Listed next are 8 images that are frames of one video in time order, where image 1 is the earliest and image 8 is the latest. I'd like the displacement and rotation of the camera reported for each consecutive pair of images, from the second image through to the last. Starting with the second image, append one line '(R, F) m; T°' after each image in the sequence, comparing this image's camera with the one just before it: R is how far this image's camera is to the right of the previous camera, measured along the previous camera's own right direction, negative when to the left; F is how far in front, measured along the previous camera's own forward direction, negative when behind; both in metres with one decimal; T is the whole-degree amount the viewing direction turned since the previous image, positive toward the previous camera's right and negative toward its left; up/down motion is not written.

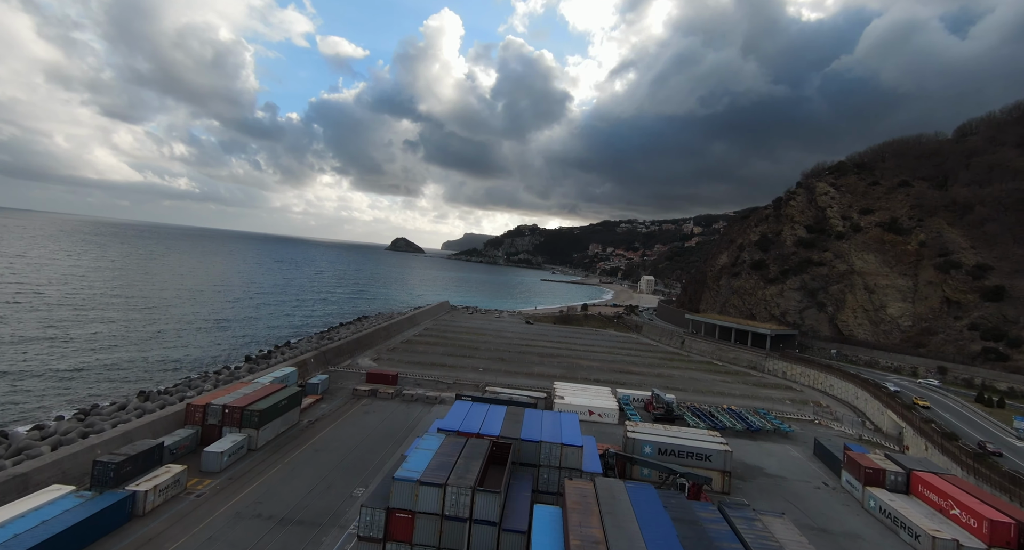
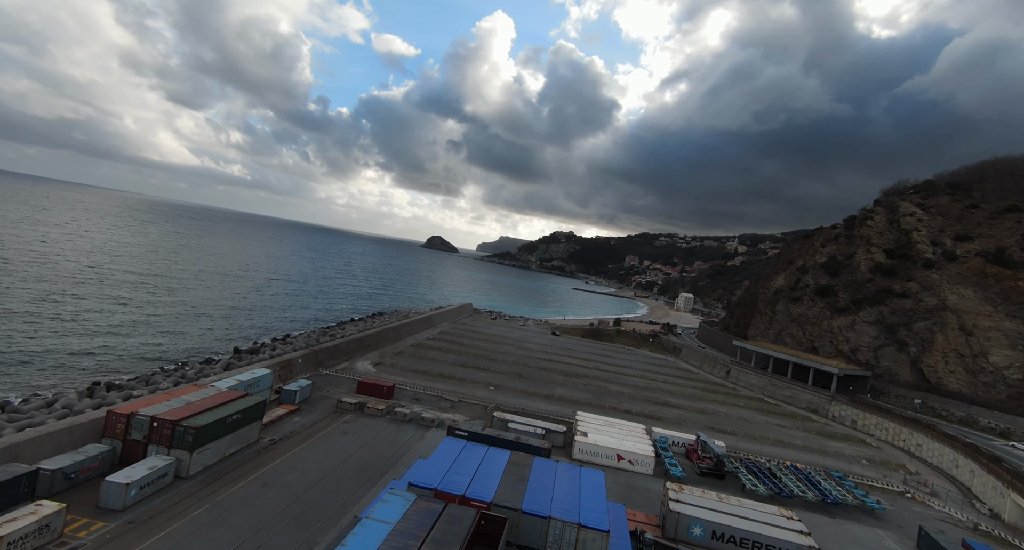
(+0.5, +5.0) m; -4°
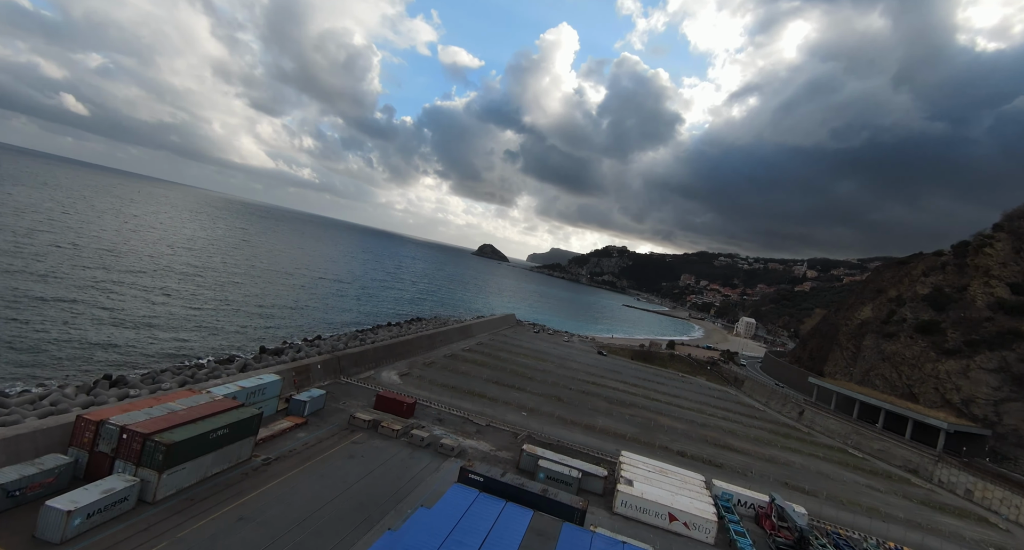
(+0.4, +3.3) m; -6°
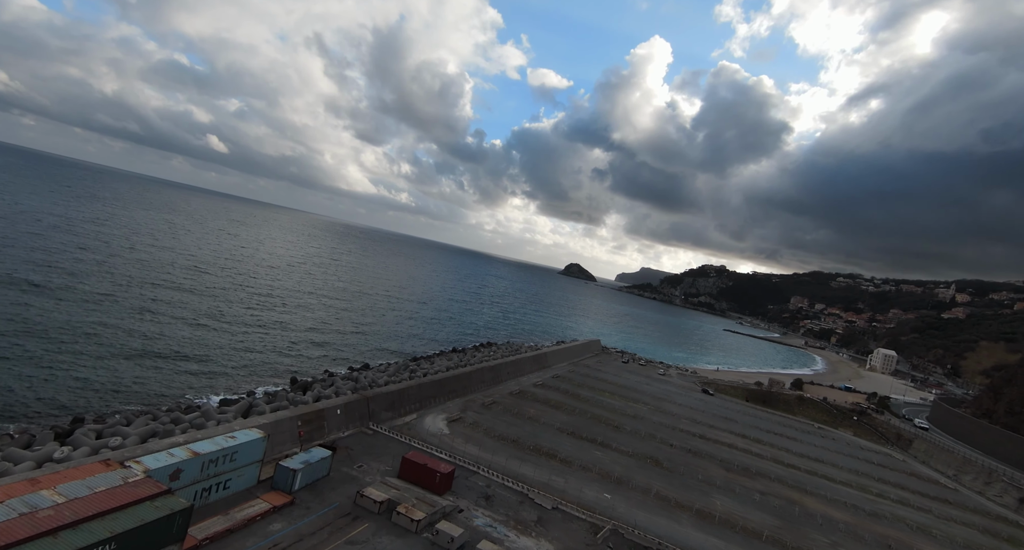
(+0.3, +7.2) m; -11°
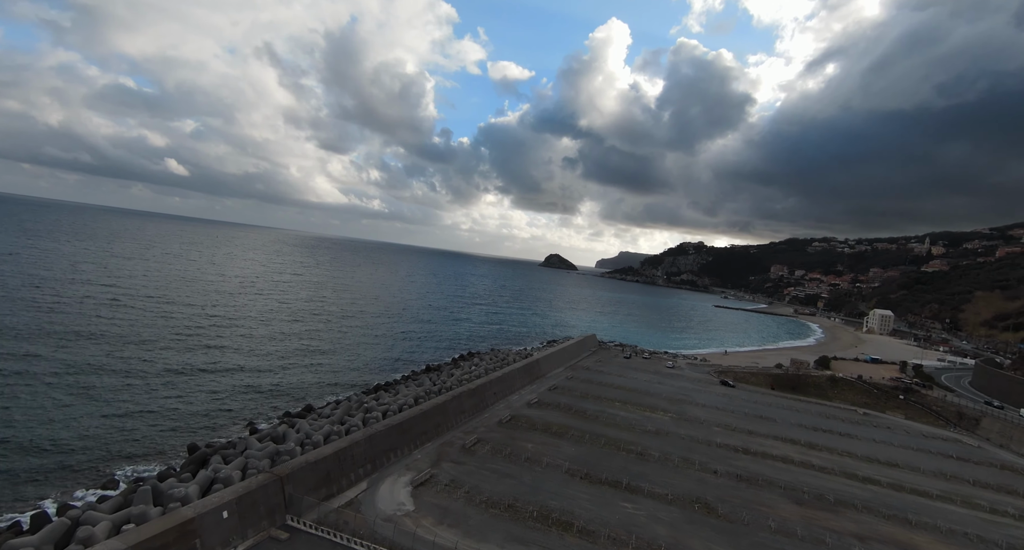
(+0.4, +7.3) m; +2°
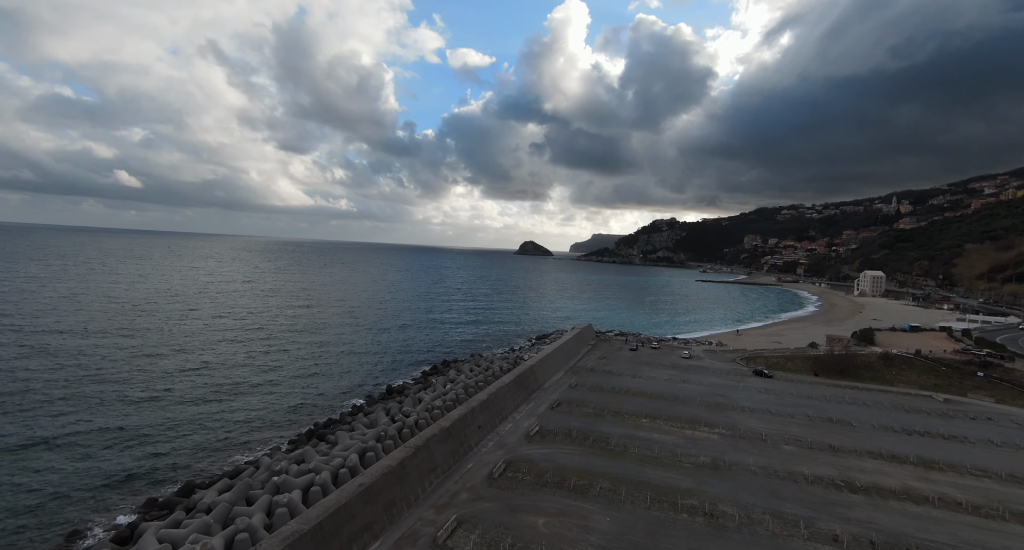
(-0.2, +8.7) m; +3°
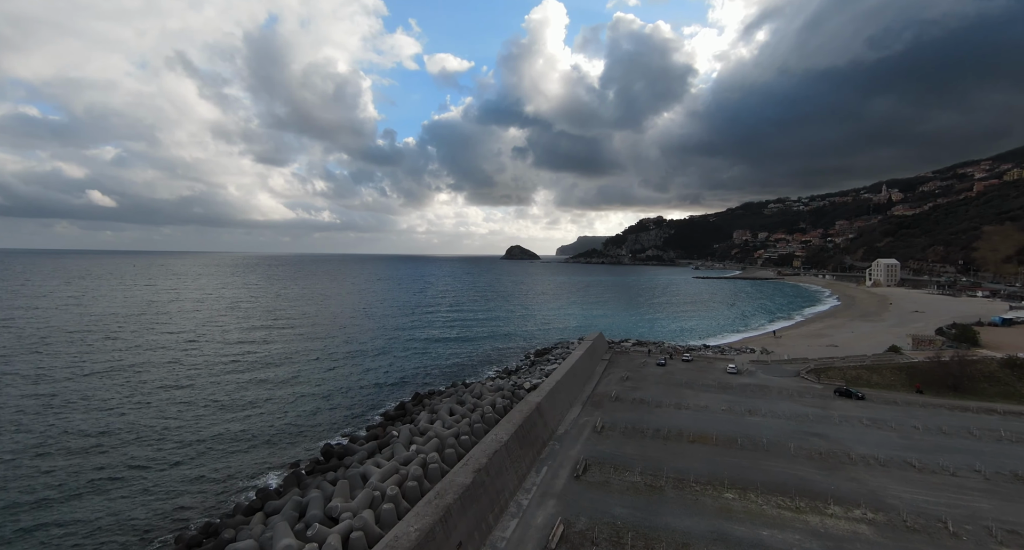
(-0.2, +9.5) m; +2°
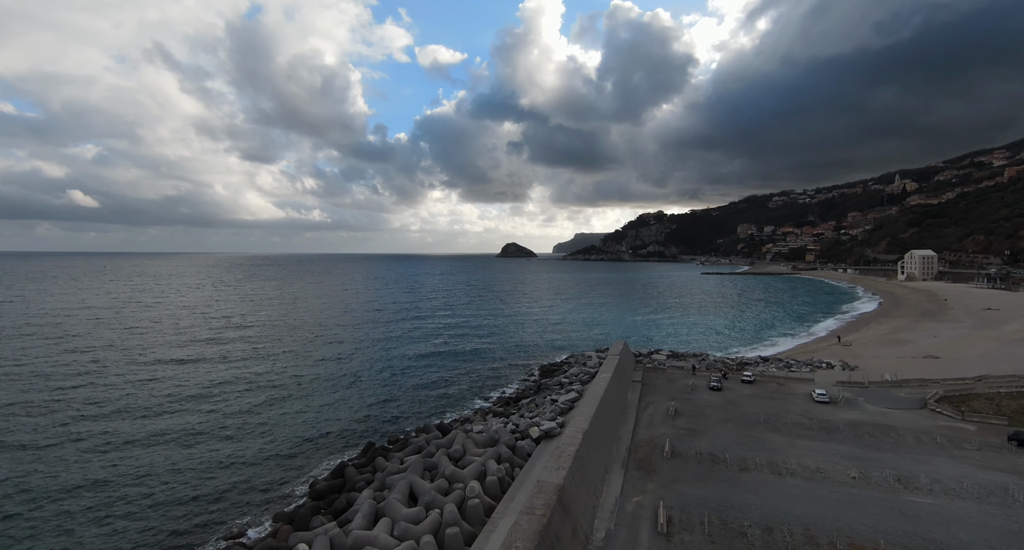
(0.0, +9.2) m; 0°
